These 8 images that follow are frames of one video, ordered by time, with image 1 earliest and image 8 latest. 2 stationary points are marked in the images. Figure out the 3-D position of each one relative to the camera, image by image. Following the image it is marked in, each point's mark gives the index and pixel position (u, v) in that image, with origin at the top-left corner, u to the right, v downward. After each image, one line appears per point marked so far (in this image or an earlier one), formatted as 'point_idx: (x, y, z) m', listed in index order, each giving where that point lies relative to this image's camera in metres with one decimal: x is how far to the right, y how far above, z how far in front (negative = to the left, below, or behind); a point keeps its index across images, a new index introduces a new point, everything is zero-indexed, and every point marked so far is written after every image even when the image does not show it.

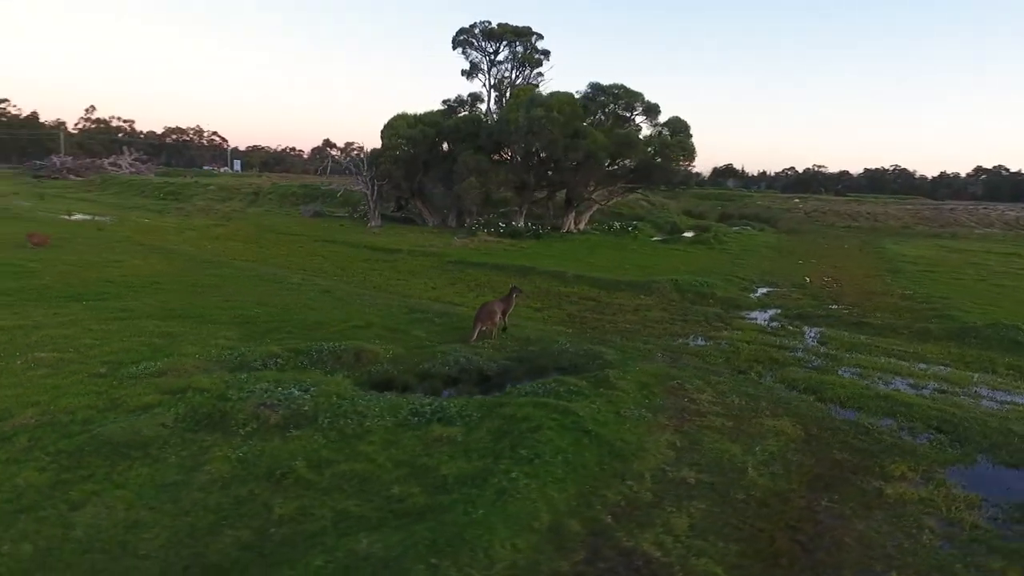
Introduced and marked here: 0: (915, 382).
0: (+9.4, -2.2, +14.5) m
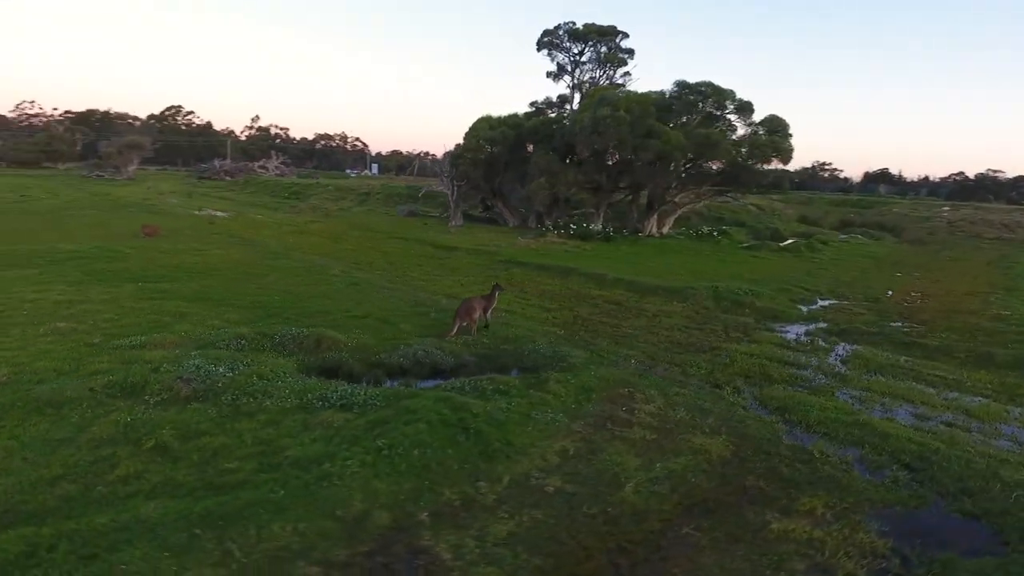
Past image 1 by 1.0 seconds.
0: (+8.3, -2.5, +12.5) m
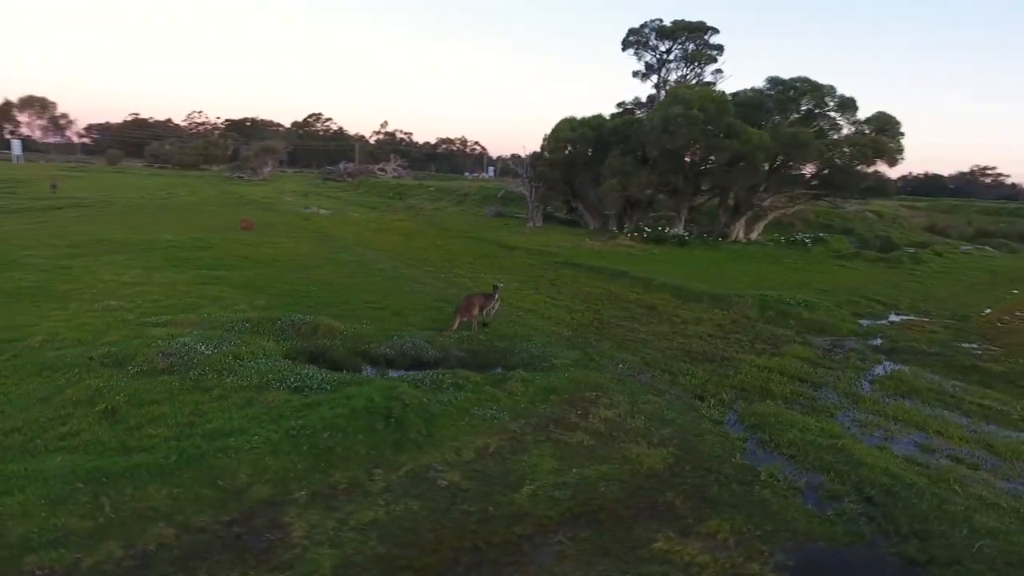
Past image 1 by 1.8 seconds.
0: (+7.4, -2.8, +10.9) m
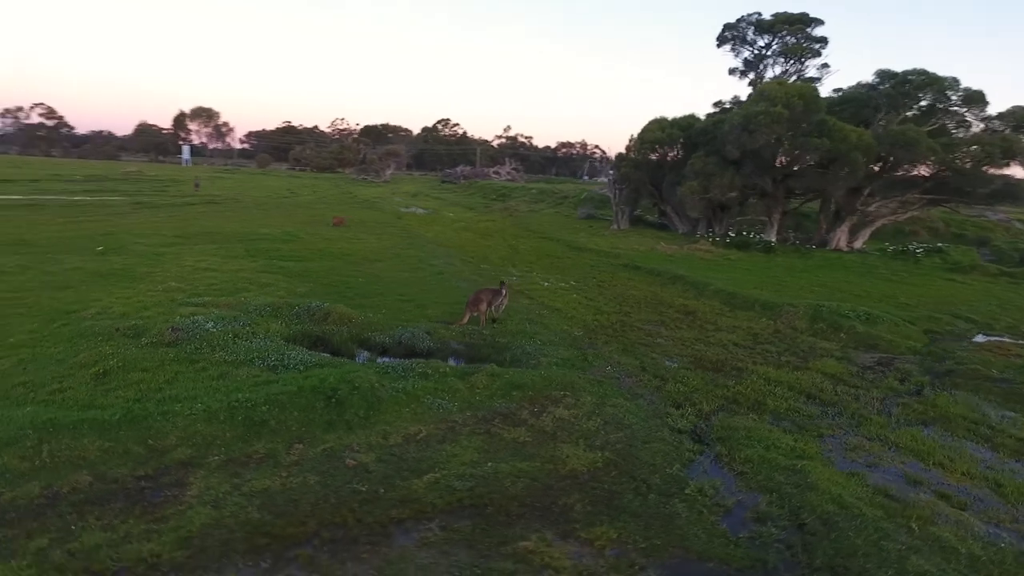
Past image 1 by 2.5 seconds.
0: (+6.3, -2.9, +9.6) m
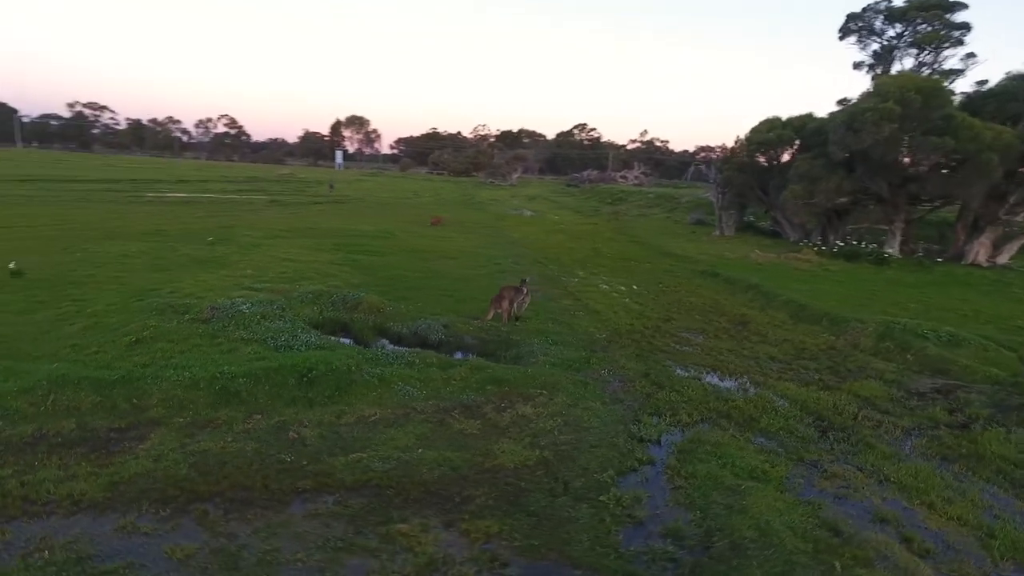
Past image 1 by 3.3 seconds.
0: (+5.1, -3.1, +8.4) m
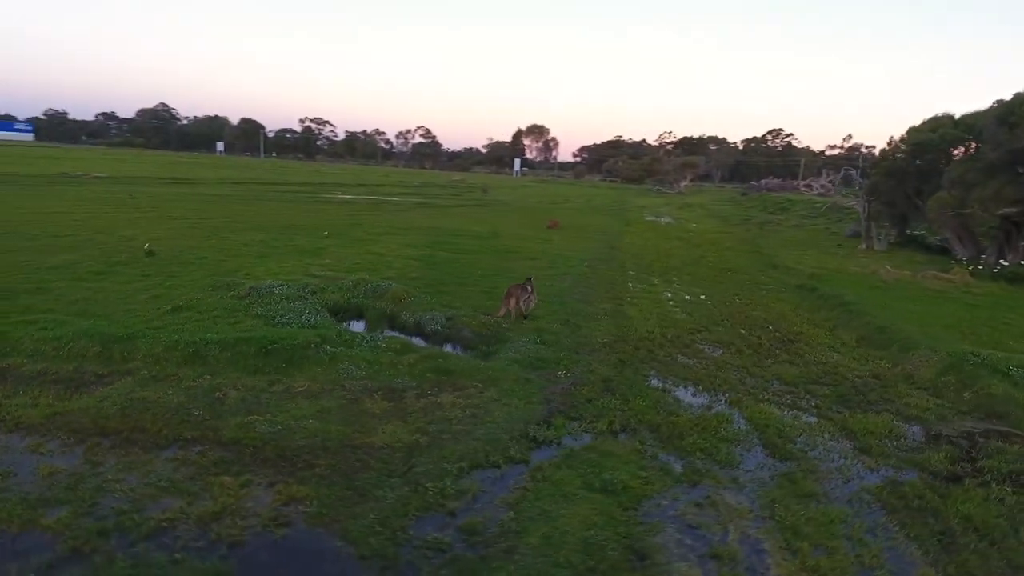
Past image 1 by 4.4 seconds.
0: (+2.6, -3.1, +7.3) m
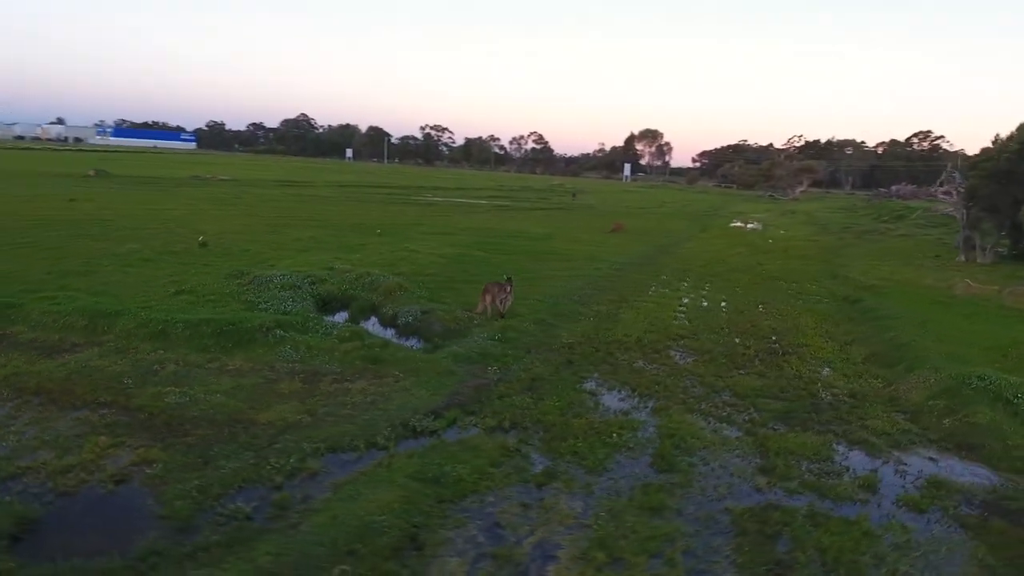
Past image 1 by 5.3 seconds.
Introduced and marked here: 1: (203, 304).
0: (+0.1, -3.0, +6.9) m
1: (-7.8, -0.4, +15.7) m
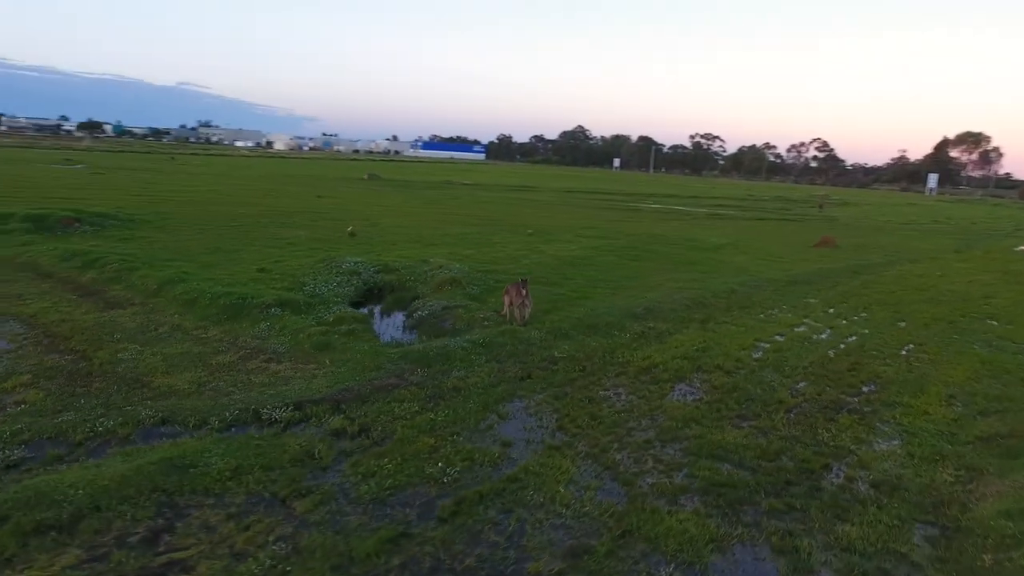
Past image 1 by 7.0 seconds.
0: (-3.6, -2.7, +6.0) m
1: (-7.0, +0.2, +17.2) m
